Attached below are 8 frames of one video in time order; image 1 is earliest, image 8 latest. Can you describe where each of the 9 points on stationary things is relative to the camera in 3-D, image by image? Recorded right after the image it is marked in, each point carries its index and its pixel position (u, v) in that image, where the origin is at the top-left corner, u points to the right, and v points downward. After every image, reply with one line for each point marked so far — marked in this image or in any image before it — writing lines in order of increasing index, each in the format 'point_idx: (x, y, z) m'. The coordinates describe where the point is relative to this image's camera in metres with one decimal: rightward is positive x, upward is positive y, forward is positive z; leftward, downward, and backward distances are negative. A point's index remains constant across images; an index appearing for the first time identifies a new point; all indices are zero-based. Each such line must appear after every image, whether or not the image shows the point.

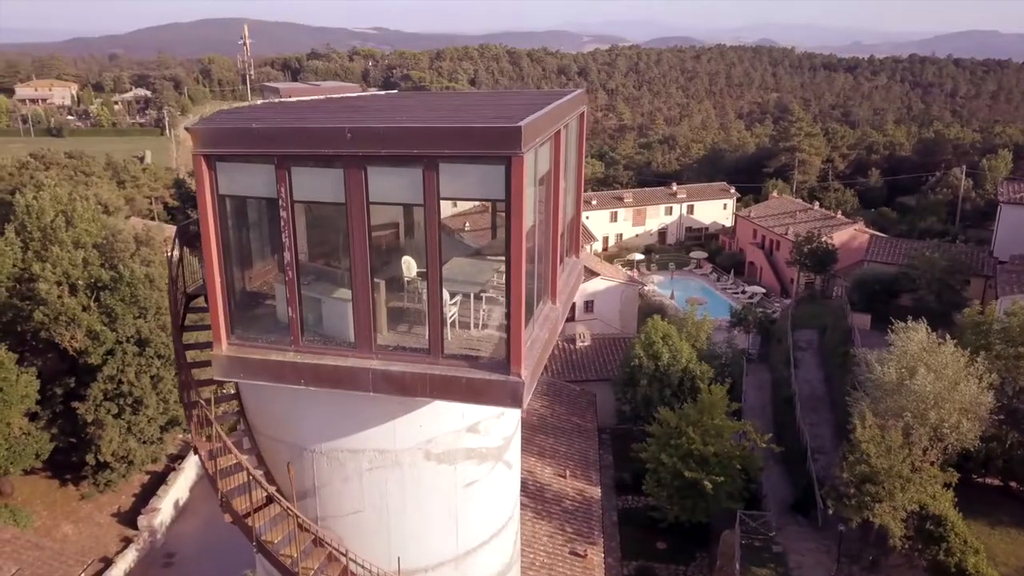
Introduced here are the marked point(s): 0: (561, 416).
0: (+1.2, -3.1, +19.4) m
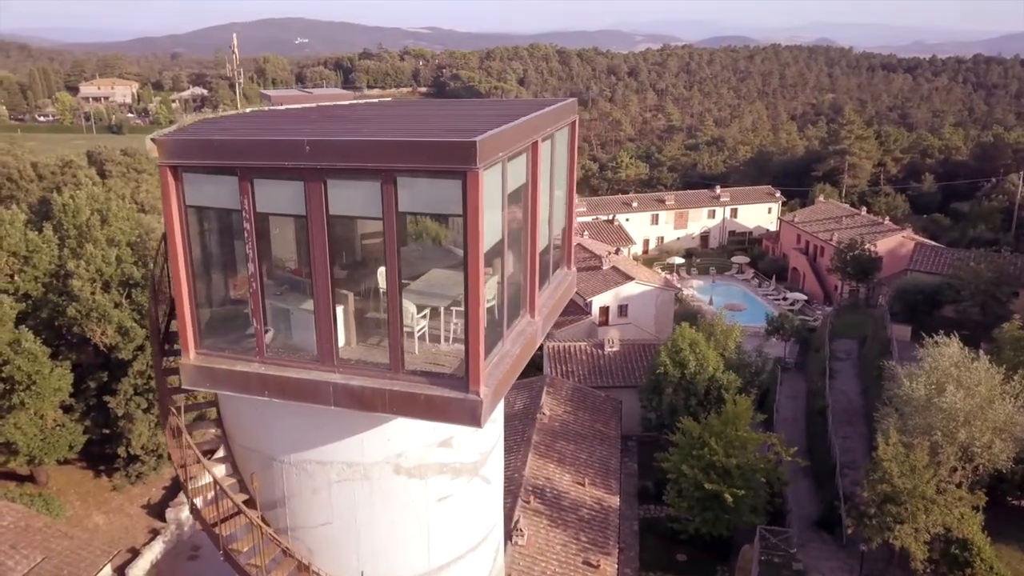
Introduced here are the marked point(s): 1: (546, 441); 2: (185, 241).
0: (+1.7, -3.2, +19.2) m
1: (+0.8, -3.4, +17.8) m
2: (-2.3, +0.3, +5.6) m
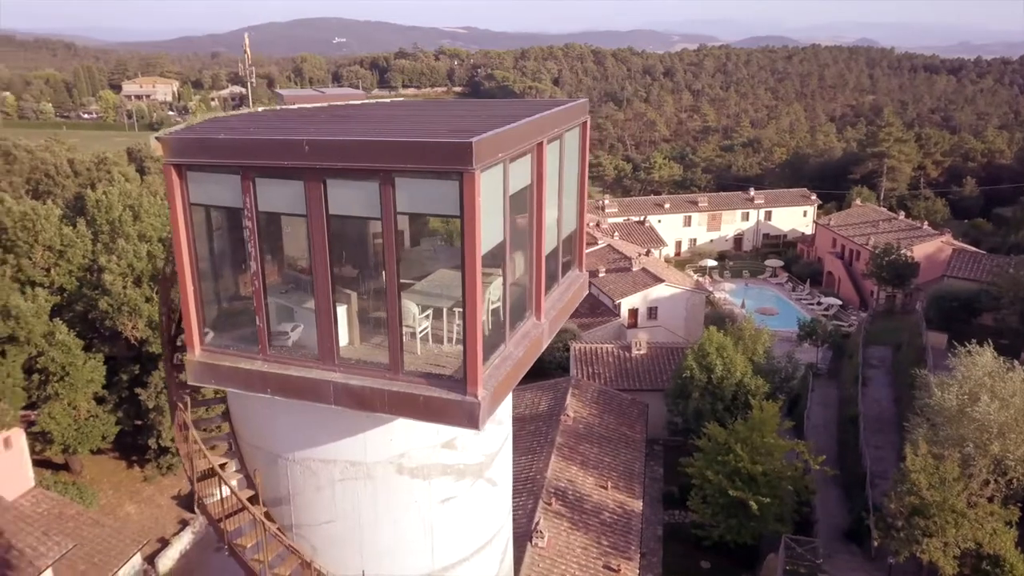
0: (+2.3, -3.2, +19.0) m
1: (+1.3, -3.4, +17.7) m
2: (-2.2, +0.3, +5.6) m
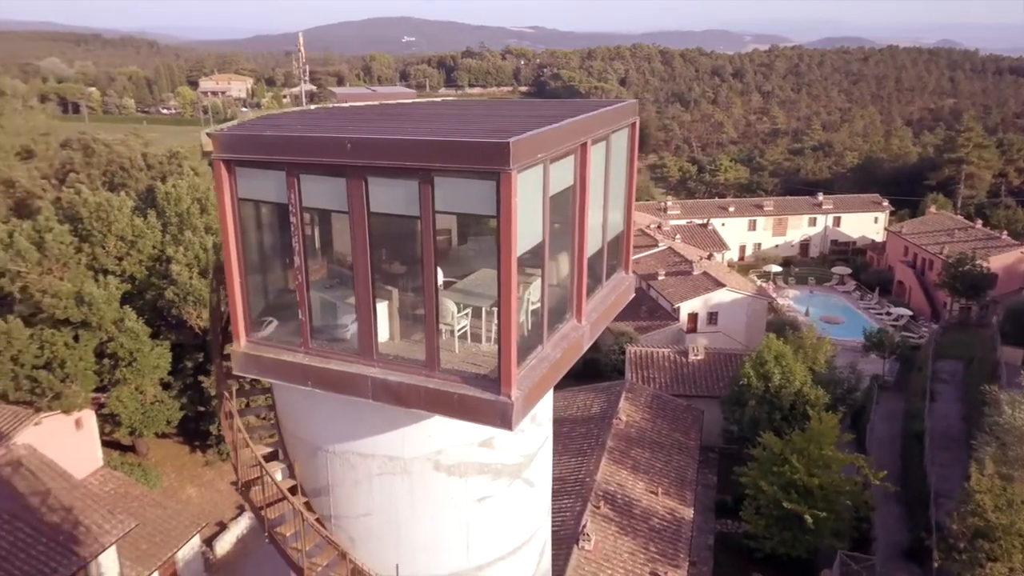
0: (+3.5, -3.3, +18.8) m
1: (+2.4, -3.4, +17.5) m
2: (-1.9, +0.4, +5.7) m
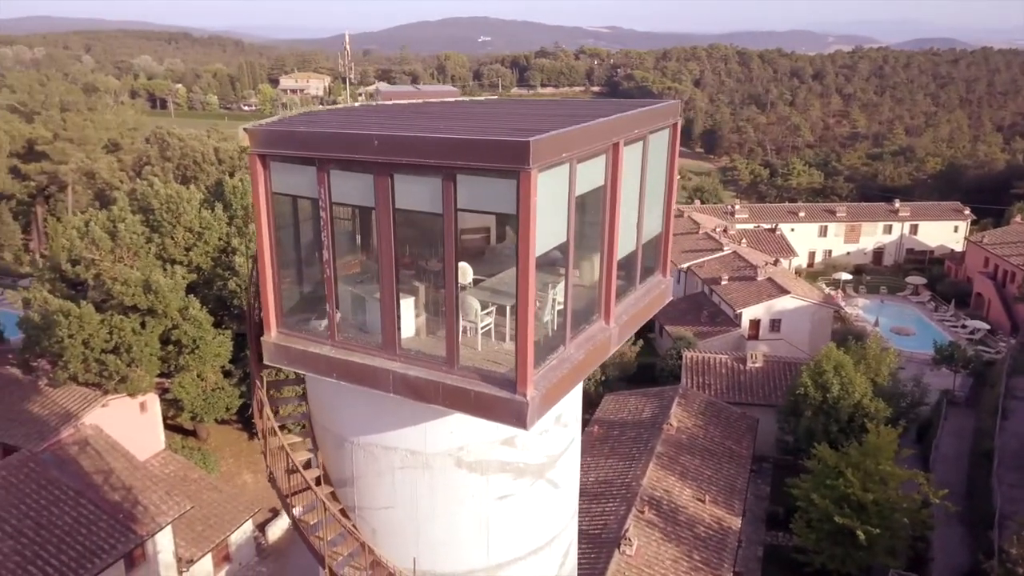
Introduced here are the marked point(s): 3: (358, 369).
0: (+4.6, -3.4, +18.5) m
1: (+3.4, -3.5, +17.4) m
2: (-1.8, +0.5, +5.9) m
3: (-1.1, -0.6, +5.7) m
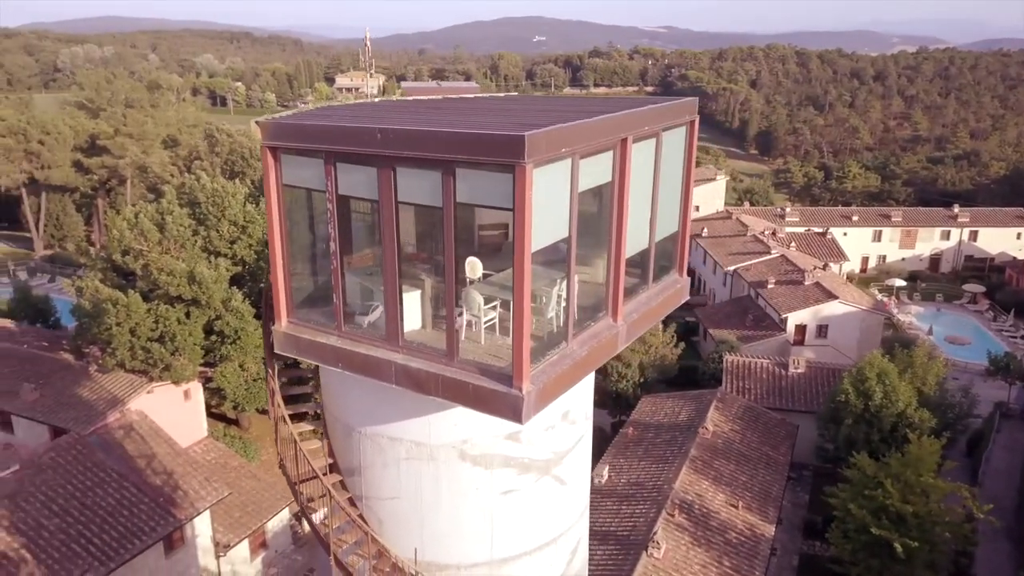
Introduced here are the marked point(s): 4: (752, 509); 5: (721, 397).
0: (+5.4, -3.5, +18.2) m
1: (+4.1, -3.6, +17.1) m
2: (-1.7, +0.5, +6.1) m
3: (-1.1, -0.5, +5.8) m
4: (+4.7, -4.3, +15.9) m
5: (+5.1, -2.7, +19.8) m
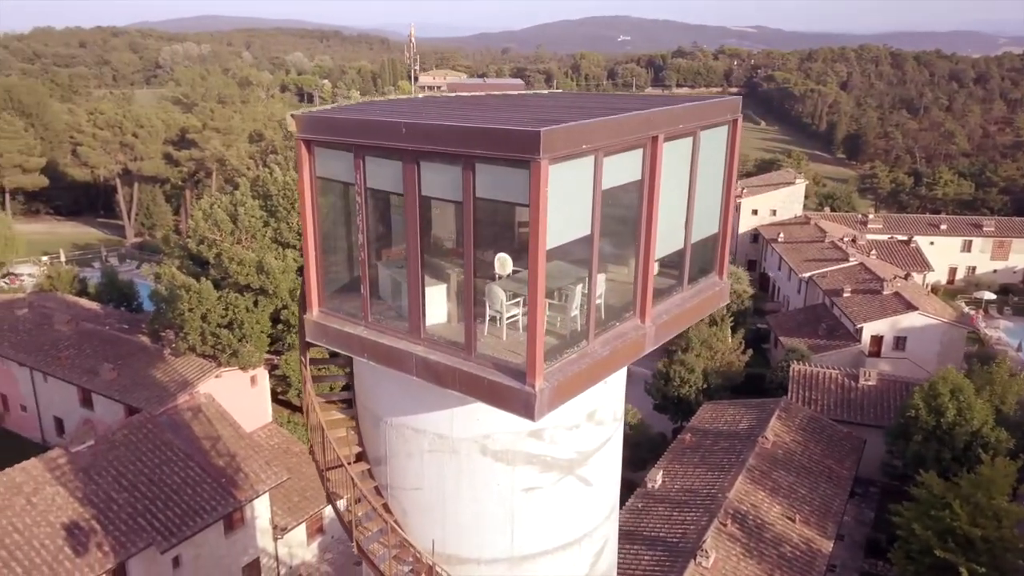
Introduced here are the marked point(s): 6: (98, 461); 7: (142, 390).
0: (+6.6, -3.6, +17.6) m
1: (+5.2, -3.7, +16.7) m
2: (-1.5, +0.6, +6.2) m
3: (-0.9, -0.5, +5.9) m
4: (+5.7, -4.5, +15.4) m
5: (+6.5, -2.8, +19.2) m
6: (-7.7, -3.2, +15.0) m
7: (-8.2, -2.3, +18.0) m
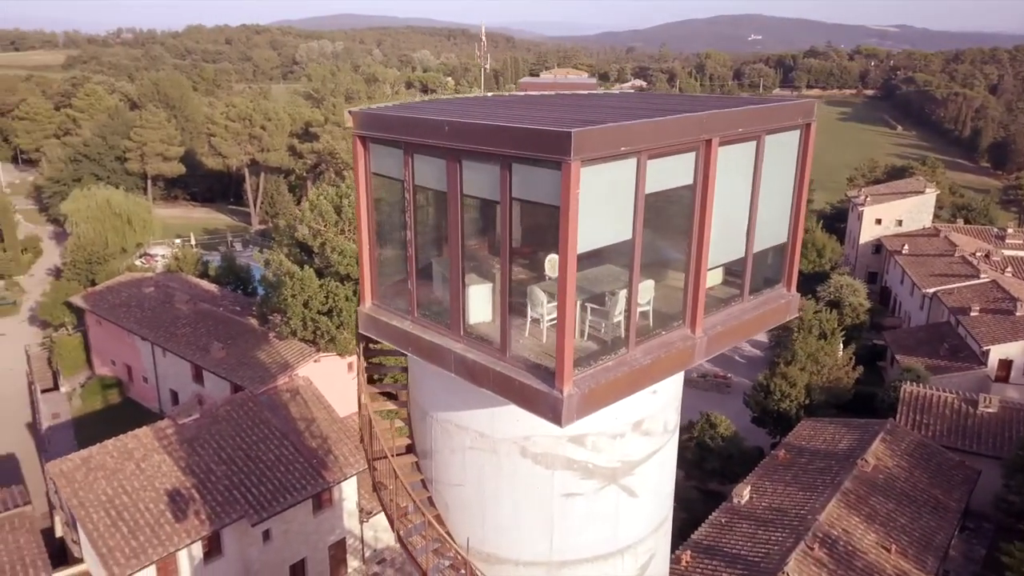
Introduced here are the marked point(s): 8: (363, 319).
0: (+8.3, -4.0, +16.5) m
1: (+6.8, -3.9, +15.8) m
2: (-1.1, +0.7, +6.3) m
3: (-0.6, -0.4, +6.0) m
4: (+7.0, -4.8, +14.5) m
5: (+8.5, -3.2, +18.1) m
6: (-6.1, -2.9, +16.0) m
7: (-6.2, -1.9, +18.9) m
8: (-1.2, -0.3, +6.6) m
